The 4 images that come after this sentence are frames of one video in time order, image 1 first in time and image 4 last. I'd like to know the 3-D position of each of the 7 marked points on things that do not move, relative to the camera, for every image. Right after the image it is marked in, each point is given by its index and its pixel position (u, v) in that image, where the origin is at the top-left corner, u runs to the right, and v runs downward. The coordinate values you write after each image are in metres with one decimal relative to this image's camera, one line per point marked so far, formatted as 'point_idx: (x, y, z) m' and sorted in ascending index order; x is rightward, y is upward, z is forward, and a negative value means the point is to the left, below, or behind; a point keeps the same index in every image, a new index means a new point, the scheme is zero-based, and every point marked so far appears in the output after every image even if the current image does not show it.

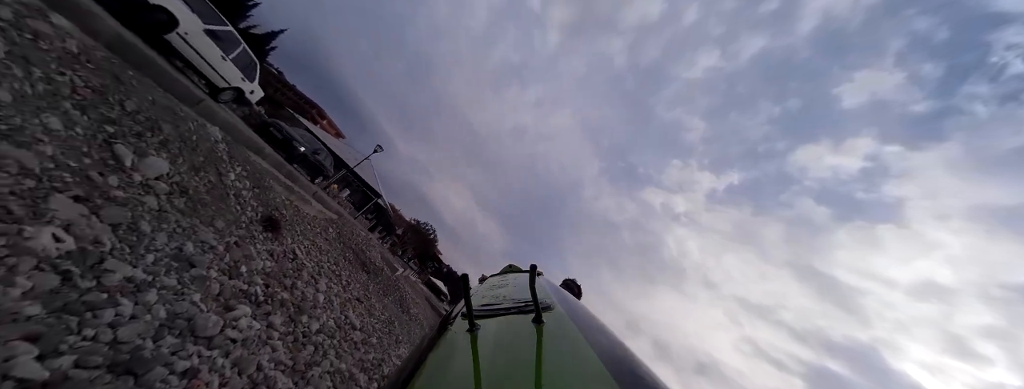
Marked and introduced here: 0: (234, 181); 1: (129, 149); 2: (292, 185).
0: (-3.2, +0.2, +3.2) m
1: (-2.7, +0.3, +2.0) m
2: (-4.7, +0.2, +6.0) m
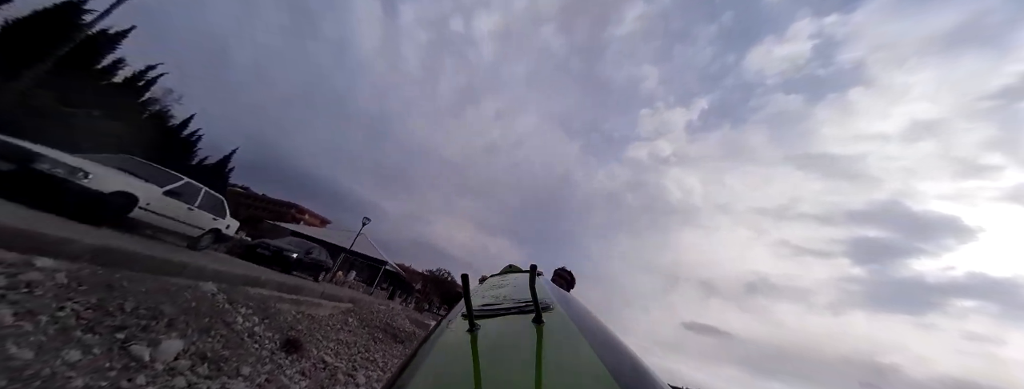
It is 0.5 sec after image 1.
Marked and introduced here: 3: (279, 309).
0: (-3.2, -1.6, +3.4) m
1: (-2.9, -1.2, +2.2) m
2: (-4.6, -2.2, +6.1) m
3: (-3.9, -1.9, +4.7) m
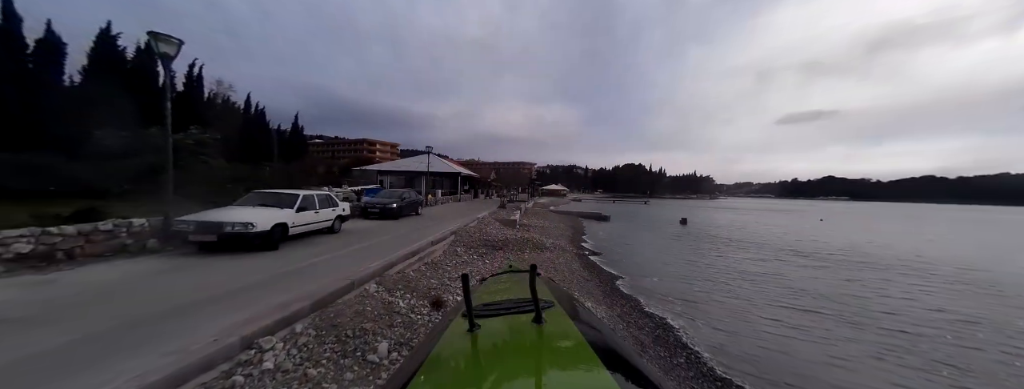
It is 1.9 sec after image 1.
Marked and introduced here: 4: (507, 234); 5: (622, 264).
0: (-1.9, -2.0, +5.1) m
1: (-1.9, -2.1, +3.8) m
2: (-2.7, -1.7, +8.1) m
3: (-2.3, -1.9, +6.6) m
4: (-0.1, -2.1, +14.9) m
5: (+6.1, -3.9, +15.8) m
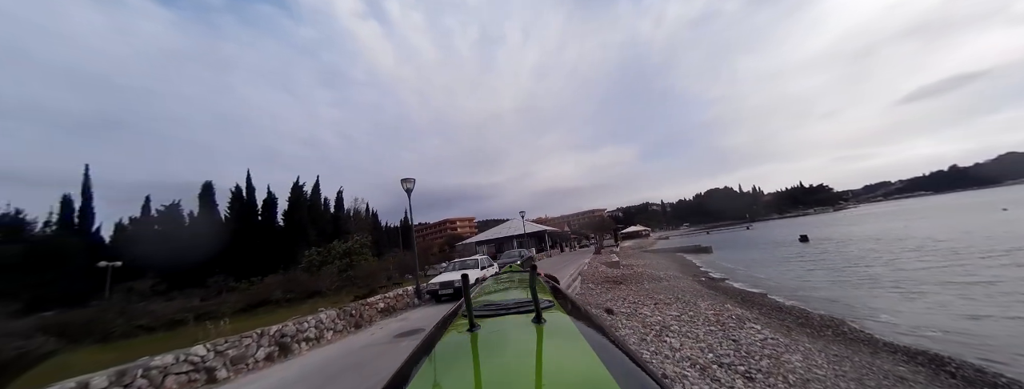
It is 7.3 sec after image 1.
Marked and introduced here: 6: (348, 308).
0: (+2.2, -3.2, +7.8) m
1: (+2.0, -3.0, +6.4) m
2: (+2.2, -3.6, +10.9) m
3: (+2.3, -3.4, +9.2) m
4: (+6.4, -4.6, +16.7) m
5: (+12.9, -5.1, +15.8) m
6: (-4.4, -3.0, +7.6) m
